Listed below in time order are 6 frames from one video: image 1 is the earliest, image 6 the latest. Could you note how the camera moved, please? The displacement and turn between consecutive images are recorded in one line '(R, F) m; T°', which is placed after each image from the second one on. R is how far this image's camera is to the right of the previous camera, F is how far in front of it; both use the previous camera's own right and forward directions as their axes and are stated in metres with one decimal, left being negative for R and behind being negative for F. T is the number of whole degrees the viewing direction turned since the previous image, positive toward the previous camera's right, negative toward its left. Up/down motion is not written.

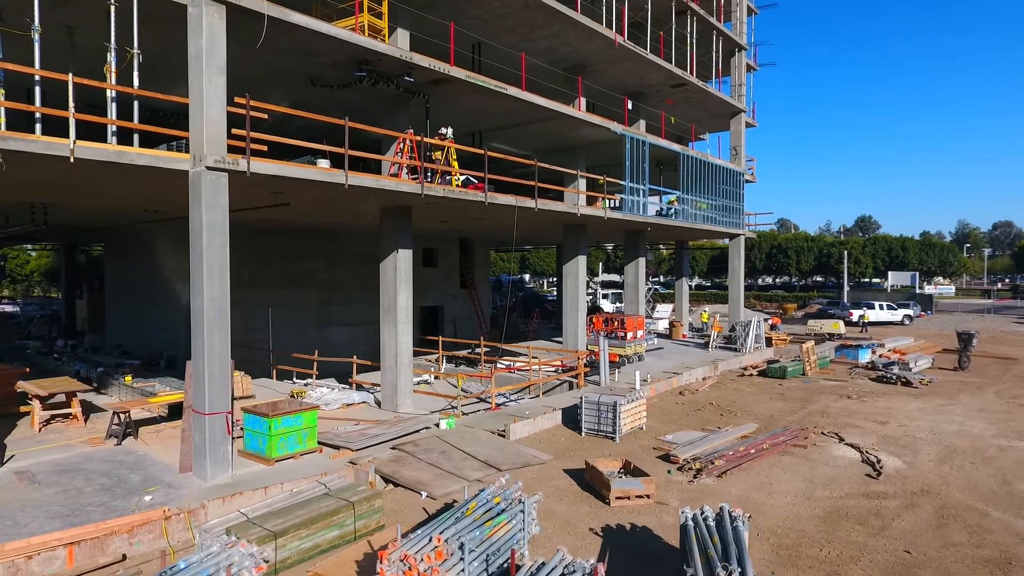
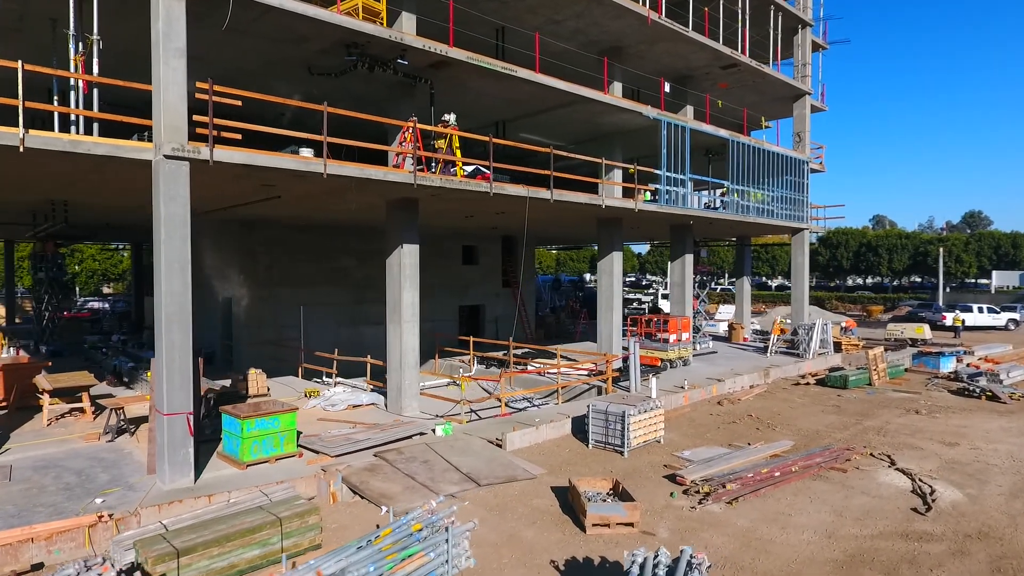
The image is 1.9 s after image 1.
(+1.5, +1.1) m; -7°
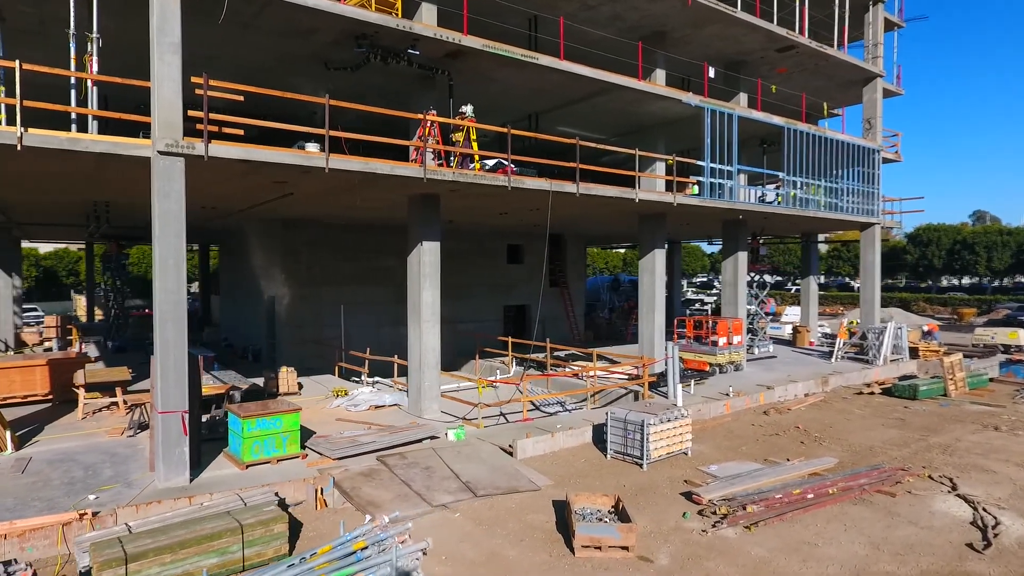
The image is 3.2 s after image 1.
(+1.0, +0.7) m; -6°
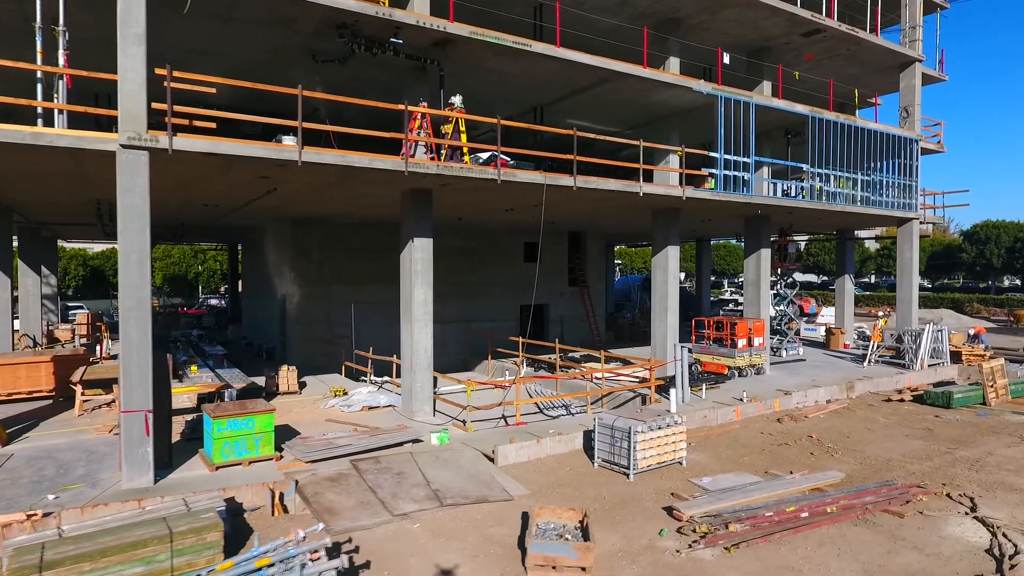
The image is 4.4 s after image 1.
(+1.0, +0.6) m; -4°
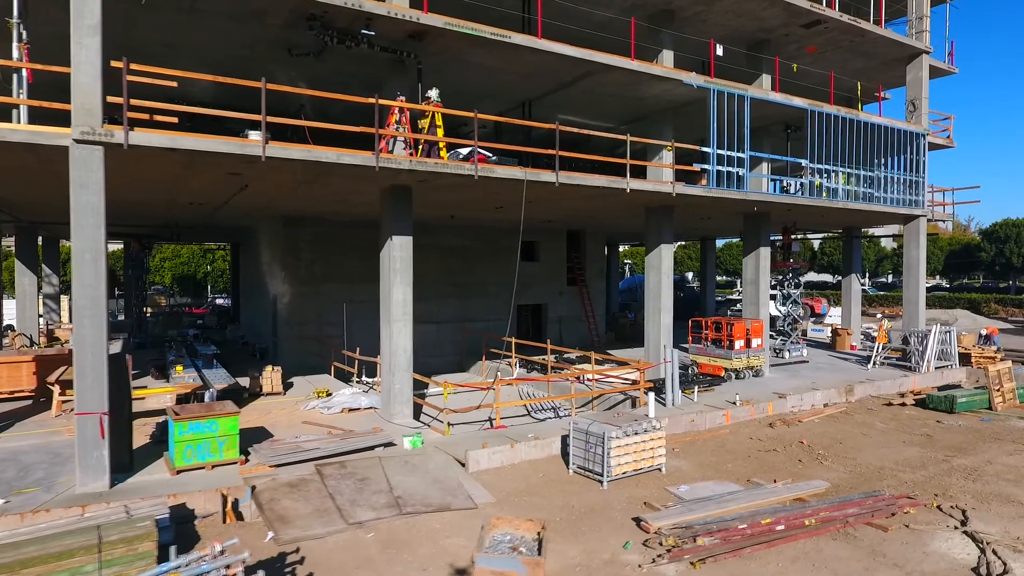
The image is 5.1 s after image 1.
(+0.7, +0.4) m; -1°
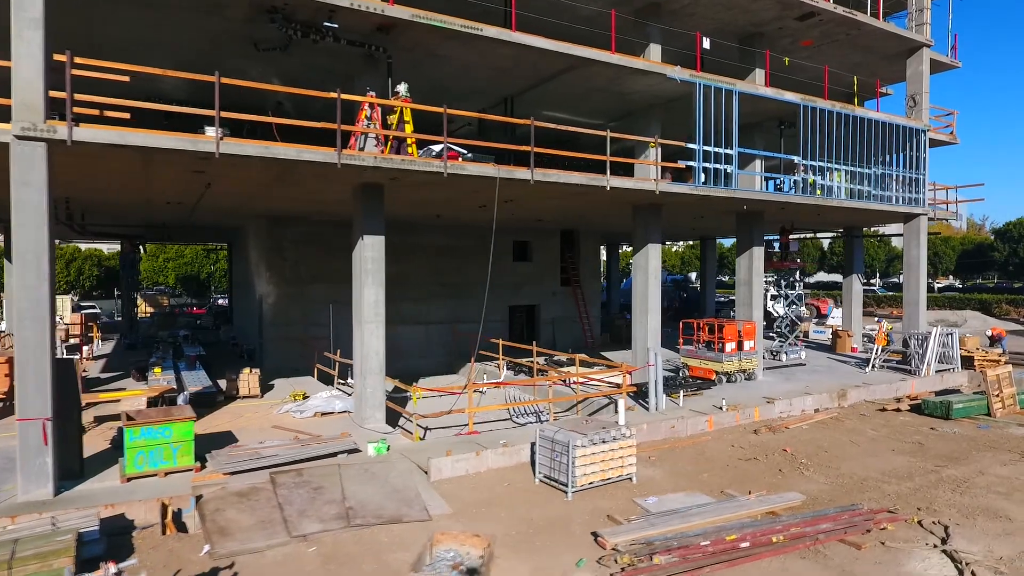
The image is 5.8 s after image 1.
(+0.7, +0.4) m; -1°
